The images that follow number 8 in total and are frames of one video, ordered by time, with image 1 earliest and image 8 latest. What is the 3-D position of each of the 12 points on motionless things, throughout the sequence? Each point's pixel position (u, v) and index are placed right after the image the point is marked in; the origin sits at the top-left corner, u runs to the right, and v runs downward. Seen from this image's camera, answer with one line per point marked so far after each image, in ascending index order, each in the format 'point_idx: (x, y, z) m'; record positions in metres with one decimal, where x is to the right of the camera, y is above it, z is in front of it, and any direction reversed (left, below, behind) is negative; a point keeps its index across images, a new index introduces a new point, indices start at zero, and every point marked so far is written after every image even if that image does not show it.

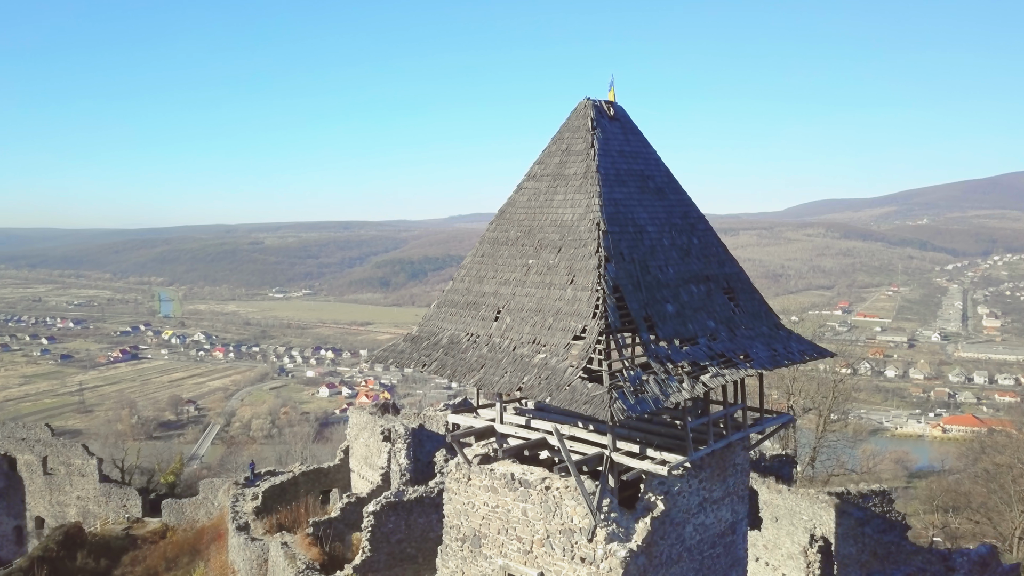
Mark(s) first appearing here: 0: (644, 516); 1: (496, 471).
0: (+0.8, -1.4, +4.9) m
1: (-0.1, -1.2, +5.3) m
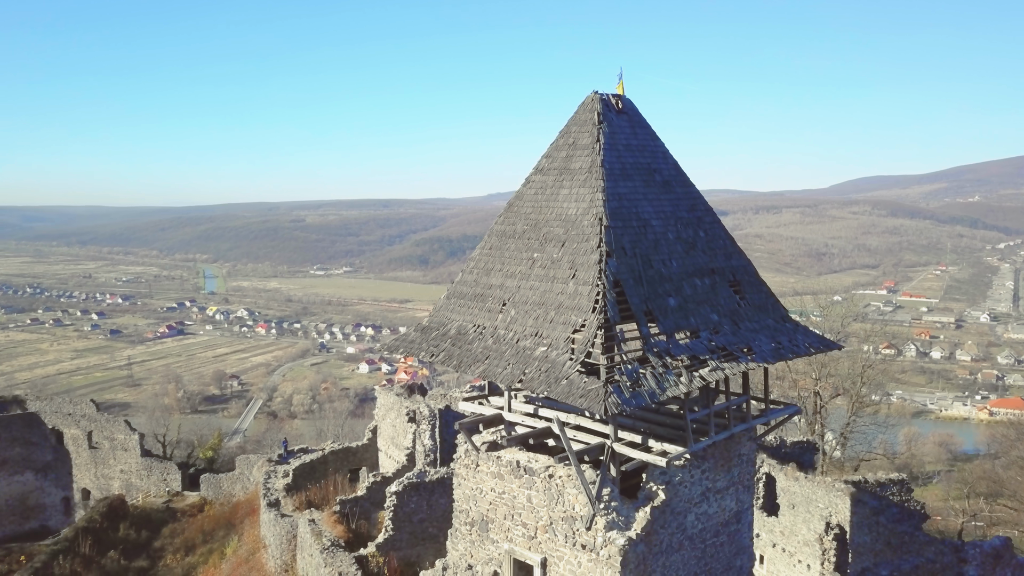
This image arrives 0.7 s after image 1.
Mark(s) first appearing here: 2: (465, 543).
0: (+0.8, -1.4, +5.0) m
1: (-0.1, -1.2, +5.4) m
2: (-0.3, -1.8, +5.8) m
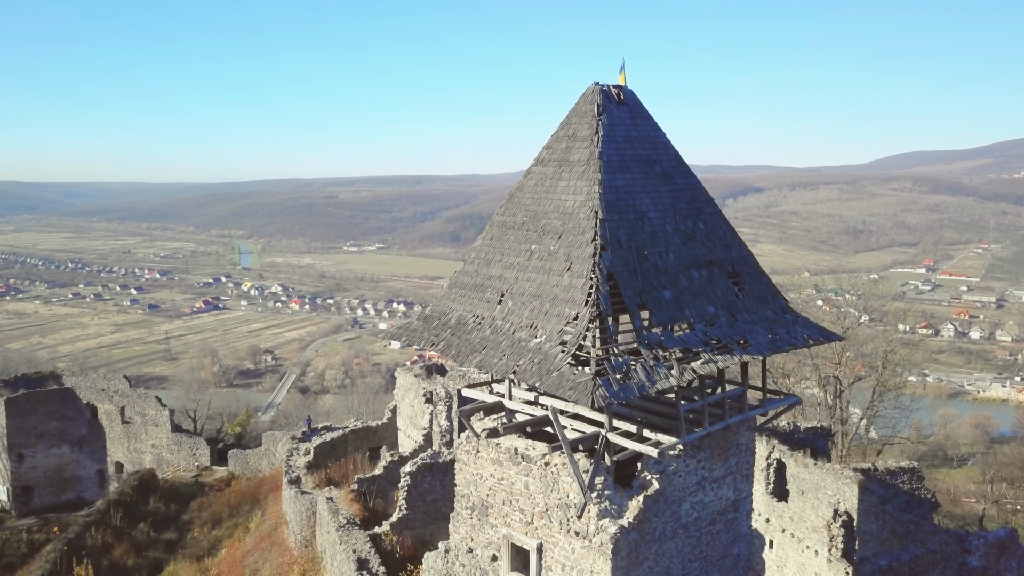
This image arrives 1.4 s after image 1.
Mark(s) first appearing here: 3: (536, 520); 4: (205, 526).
0: (+0.8, -1.3, +5.1) m
1: (-0.1, -1.1, +5.5) m
2: (-0.3, -1.8, +5.9) m
3: (+0.2, -1.5, +5.3) m
4: (-5.6, -4.4, +14.6) m
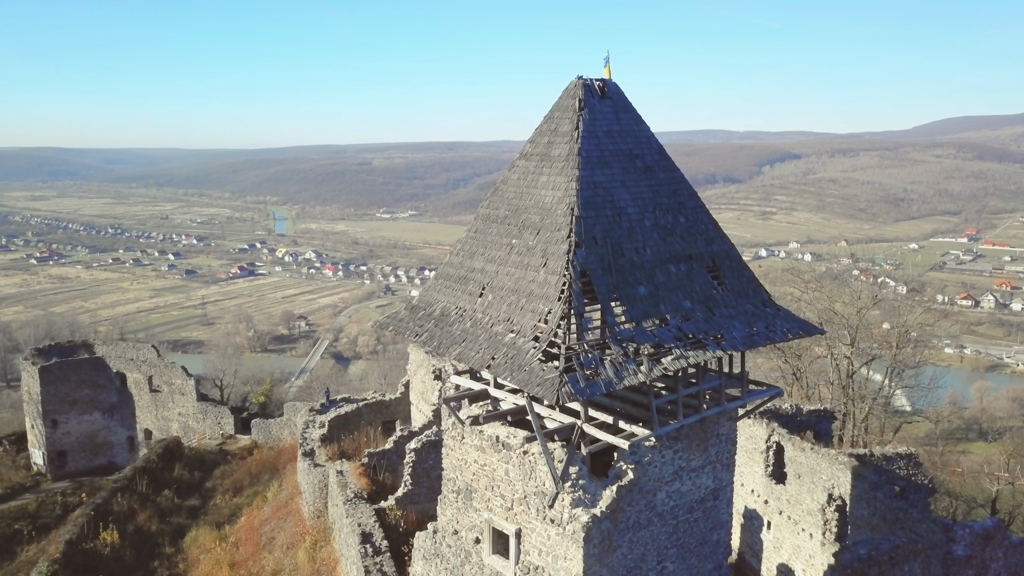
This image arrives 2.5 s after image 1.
0: (+0.7, -1.3, +5.2) m
1: (-0.2, -1.0, +5.7) m
2: (-0.5, -1.7, +6.1) m
3: (0.0, -1.5, +5.5) m
4: (-5.4, -3.9, +15.1) m
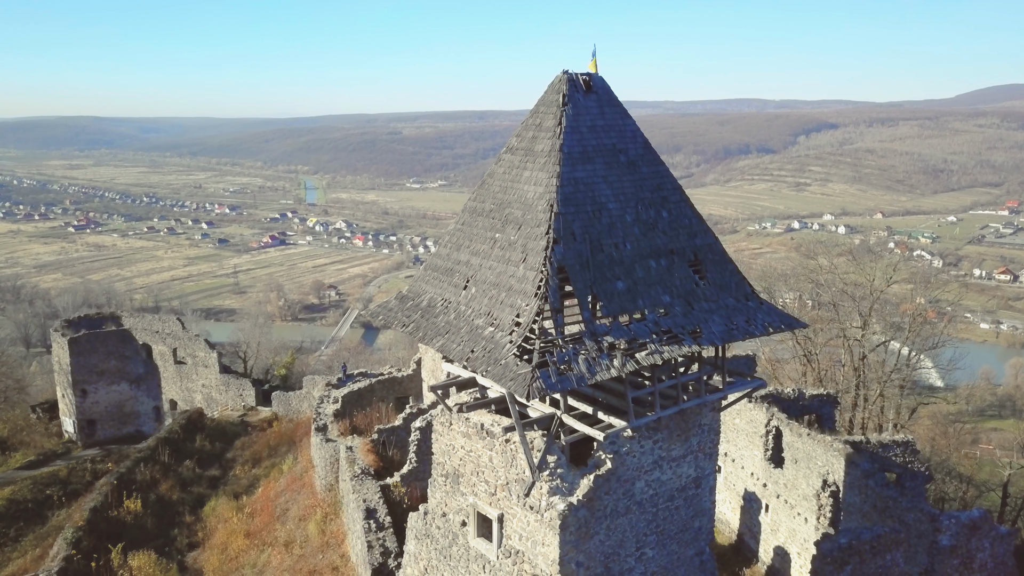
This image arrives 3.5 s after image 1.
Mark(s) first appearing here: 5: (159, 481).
0: (+0.5, -1.2, +5.3) m
1: (-0.3, -1.0, +5.9) m
2: (-0.6, -1.6, +6.3) m
3: (-0.1, -1.4, +5.7) m
4: (-5.2, -3.4, +15.5) m
5: (-6.3, -3.5, +14.3) m
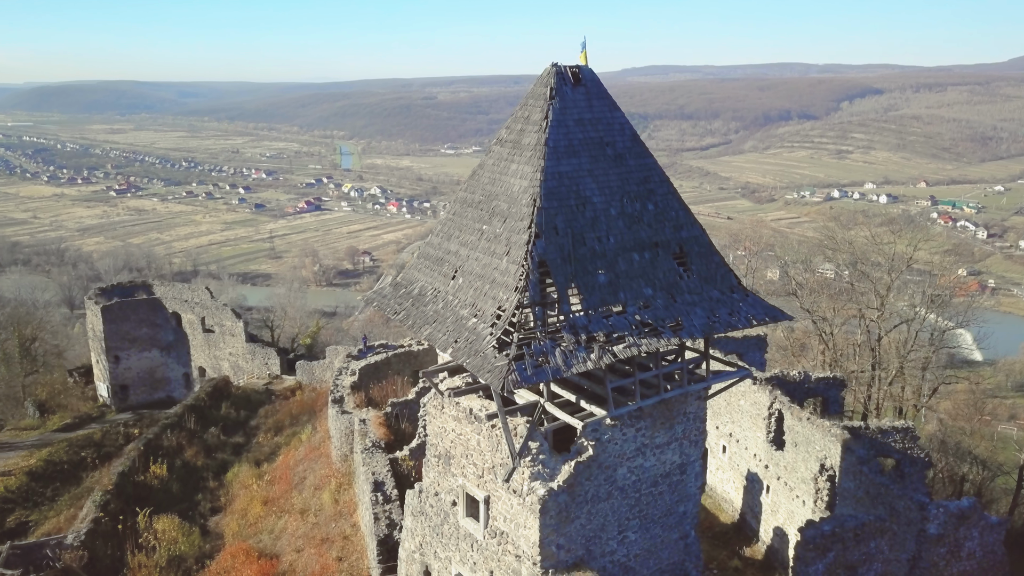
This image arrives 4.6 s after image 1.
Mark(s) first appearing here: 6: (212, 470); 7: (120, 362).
0: (+0.4, -1.2, +5.5) m
1: (-0.4, -0.9, +6.0) m
2: (-0.6, -1.5, +6.5) m
3: (-0.2, -1.4, +5.8) m
4: (-4.9, -2.9, +16.0) m
5: (-6.1, -3.0, +14.8) m
6: (-5.4, -3.3, +14.3) m
7: (-9.6, -1.8, +19.5) m
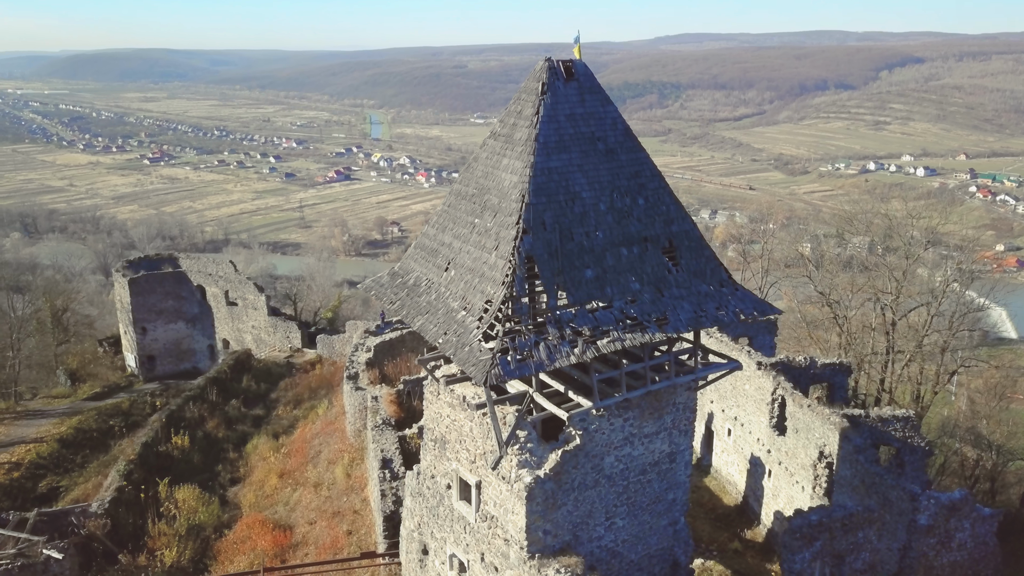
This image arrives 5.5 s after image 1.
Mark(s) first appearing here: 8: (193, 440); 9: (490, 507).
0: (+0.3, -1.1, +5.6) m
1: (-0.5, -0.8, +6.2) m
2: (-0.7, -1.4, +6.7) m
3: (-0.3, -1.3, +6.0) m
4: (-4.6, -2.4, +16.4) m
5: (-5.8, -2.5, +15.3) m
6: (-5.2, -2.9, +14.7) m
7: (-9.2, -1.2, +20.0) m
8: (-5.8, -2.7, +14.4) m
9: (-0.2, -1.6, +5.9) m
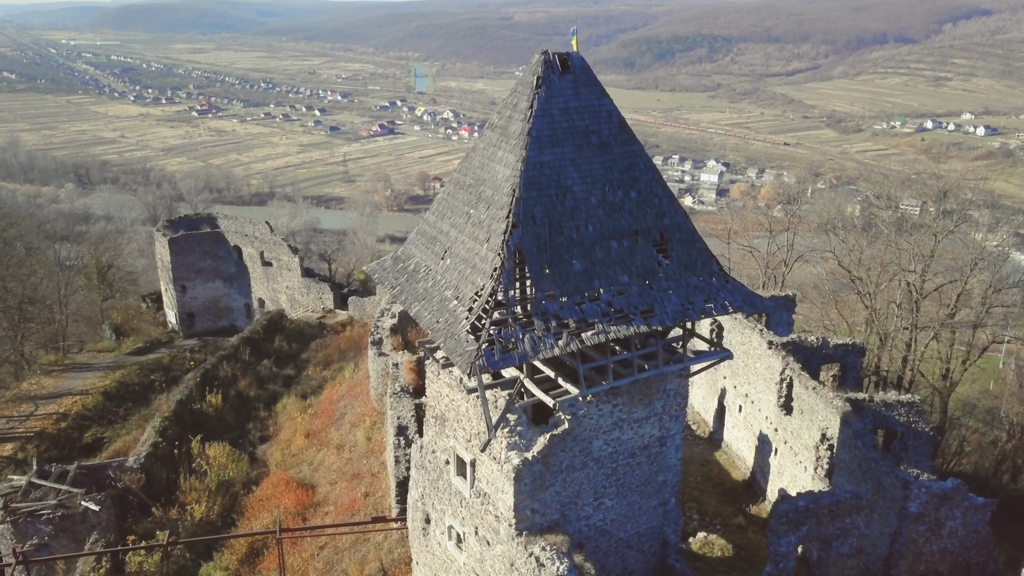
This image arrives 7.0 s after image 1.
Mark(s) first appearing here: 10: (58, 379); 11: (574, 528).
0: (+0.3, -1.1, +5.9) m
1: (-0.5, -0.7, +6.4) m
2: (-0.7, -1.3, +7.0) m
3: (-0.3, -1.2, +6.3) m
4: (-4.1, -1.7, +16.9) m
5: (-5.4, -1.8, +15.8) m
6: (-4.8, -2.2, +15.3) m
7: (-8.5, -0.1, +20.6) m
8: (-5.4, -2.1, +15.0) m
9: (-0.2, -1.5, +6.2) m
10: (-9.3, -1.9, +16.3) m
11: (+0.5, -1.9, +6.2) m
